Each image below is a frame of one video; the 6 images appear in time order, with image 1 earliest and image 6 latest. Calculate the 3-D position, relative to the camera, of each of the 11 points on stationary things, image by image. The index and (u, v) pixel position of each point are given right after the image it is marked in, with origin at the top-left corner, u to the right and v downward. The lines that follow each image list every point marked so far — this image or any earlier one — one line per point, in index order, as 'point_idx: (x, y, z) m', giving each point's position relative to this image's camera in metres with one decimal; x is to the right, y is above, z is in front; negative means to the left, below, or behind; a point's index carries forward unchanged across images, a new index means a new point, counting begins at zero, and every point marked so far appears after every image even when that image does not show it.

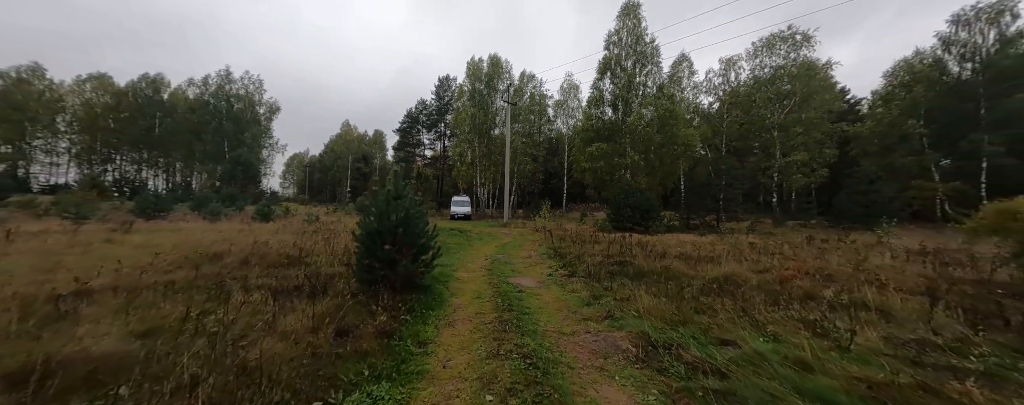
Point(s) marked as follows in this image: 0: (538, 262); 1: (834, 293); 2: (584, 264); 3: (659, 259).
0: (+1.0, -2.0, +10.4) m
1: (+5.4, -1.5, +5.3) m
2: (+2.1, -1.8, +8.9) m
3: (+4.1, -1.6, +8.9) m
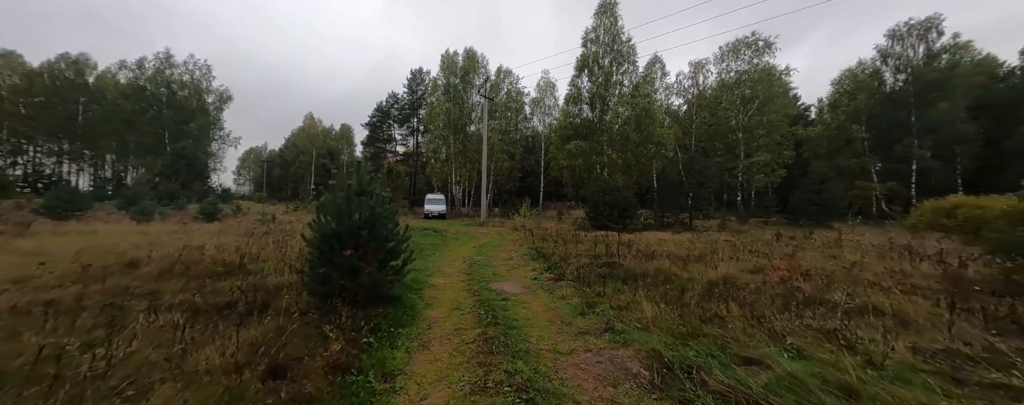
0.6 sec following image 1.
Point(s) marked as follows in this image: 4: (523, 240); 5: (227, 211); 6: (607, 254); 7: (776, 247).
0: (+0.4, -1.9, +9.7) m
1: (+5.1, -1.5, +5.0) m
2: (+1.6, -1.7, +8.3) m
3: (+3.6, -1.5, +8.4) m
4: (+0.6, -1.9, +15.6) m
5: (-16.5, -0.5, +18.4) m
6: (+2.9, -1.6, +9.6) m
7: (+10.3, -1.7, +12.5) m
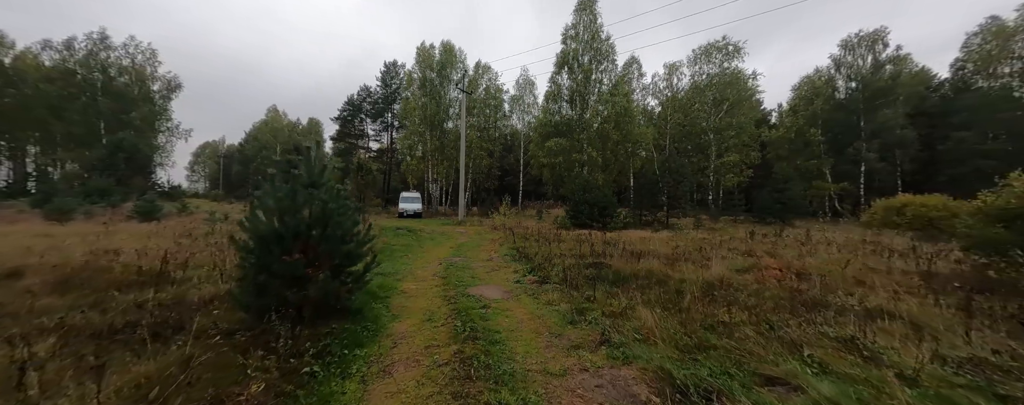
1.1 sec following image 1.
0: (-0.2, -1.8, +9.0) m
1: (+4.9, -1.4, +4.7) m
2: (+1.1, -1.6, +7.7) m
3: (+3.1, -1.4, +8.0) m
4: (-0.5, -1.8, +15.0) m
5: (-17.7, -0.4, +16.5) m
6: (+2.3, -1.5, +9.1) m
7: (+9.5, -1.7, +12.5) m
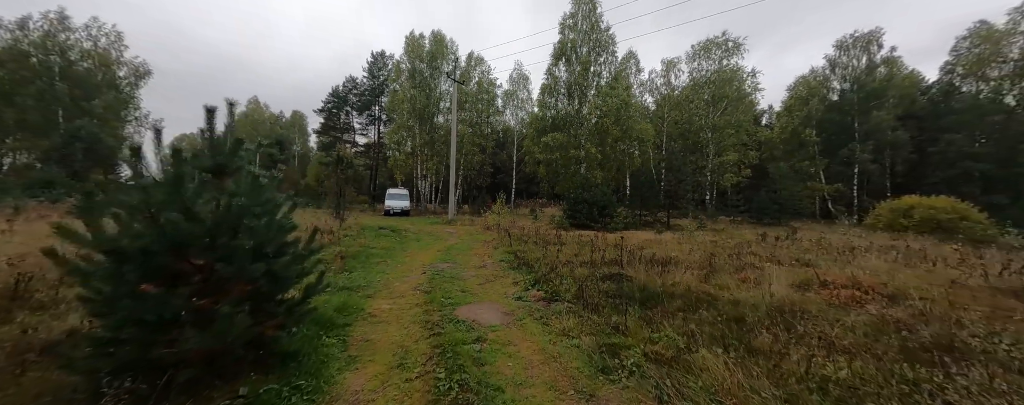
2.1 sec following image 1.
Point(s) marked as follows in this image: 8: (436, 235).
0: (-0.3, -1.8, +7.6) m
1: (+4.9, -1.4, +3.4) m
2: (+1.1, -1.6, +6.3) m
3: (+3.1, -1.4, +6.6) m
4: (-0.7, -1.7, +13.5) m
5: (-17.9, -0.1, +14.5) m
6: (+2.3, -1.5, +7.8) m
7: (+9.3, -1.7, +11.3) m
8: (-3.7, -1.6, +15.3) m
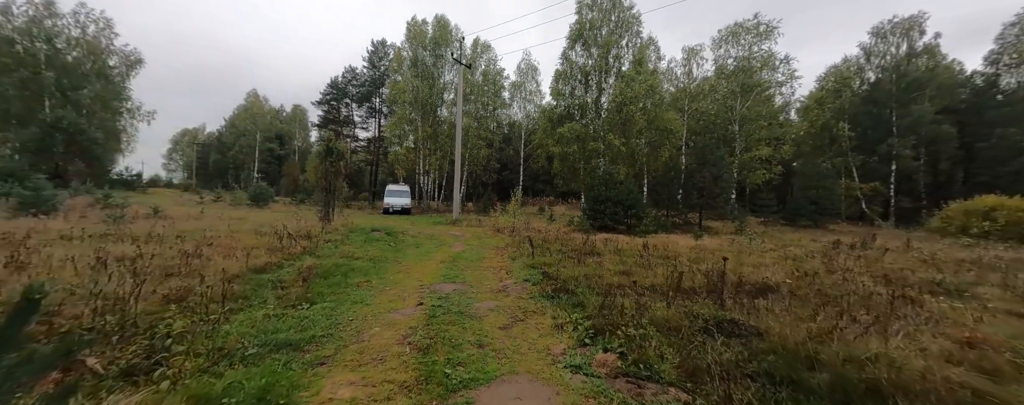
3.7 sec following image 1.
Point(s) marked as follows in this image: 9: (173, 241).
0: (+0.3, -1.8, +5.1) m
1: (+5.5, -1.5, +0.8) m
2: (+1.7, -1.6, +3.8) m
3: (+3.7, -1.4, +4.1) m
4: (0.0, -1.6, +11.0) m
5: (-17.2, 0.0, +12.2) m
6: (+2.9, -1.5, +5.2) m
7: (+10.0, -1.7, +8.7) m
8: (-3.0, -1.5, +12.9) m
9: (-8.7, -1.0, +8.2) m
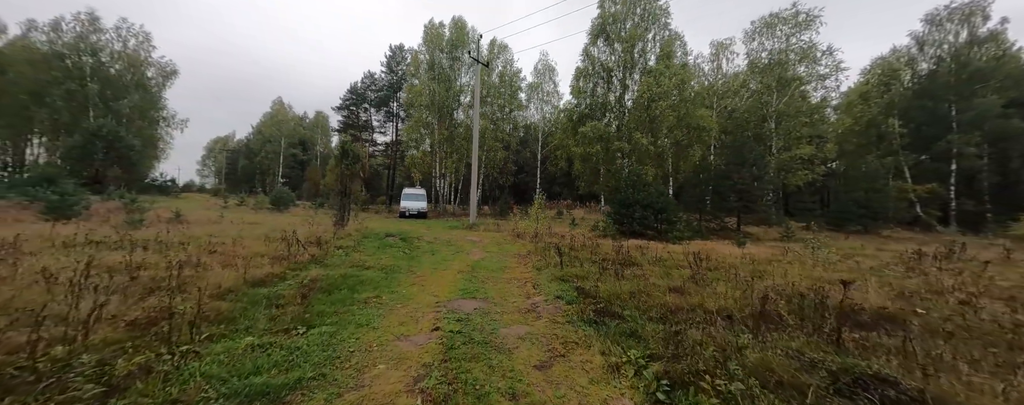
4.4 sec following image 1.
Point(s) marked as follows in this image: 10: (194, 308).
0: (+0.8, -1.8, +4.0) m
1: (+5.7, -1.5, -0.5) m
2: (+2.1, -1.6, +2.6) m
3: (+4.1, -1.5, +2.8) m
4: (+0.8, -1.7, +9.9) m
5: (-16.3, -0.1, +12.1) m
6: (+3.4, -1.5, +4.0) m
7: (+10.7, -1.8, +7.1) m
8: (-2.1, -1.6, +12.0) m
9: (-8.1, -1.1, +7.6) m
10: (-4.5, -1.5, +4.5) m
